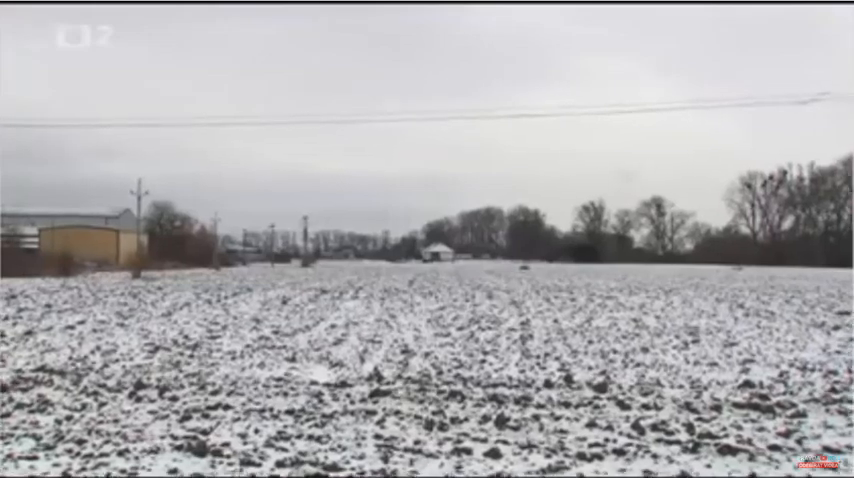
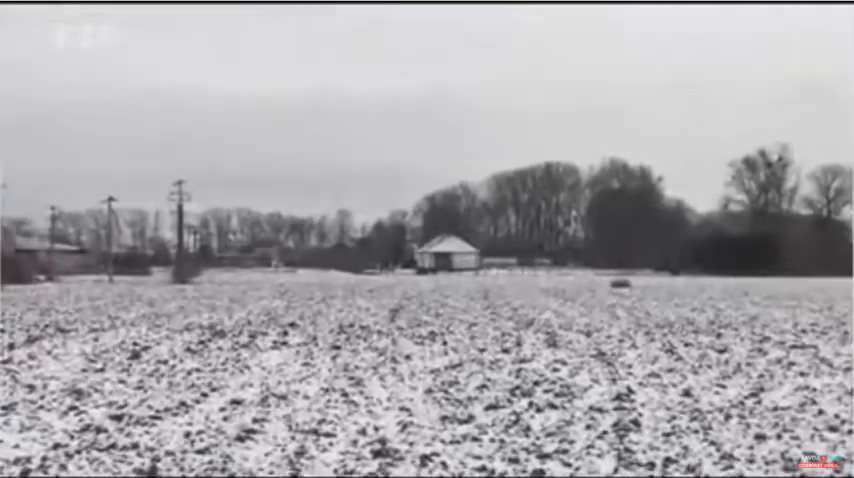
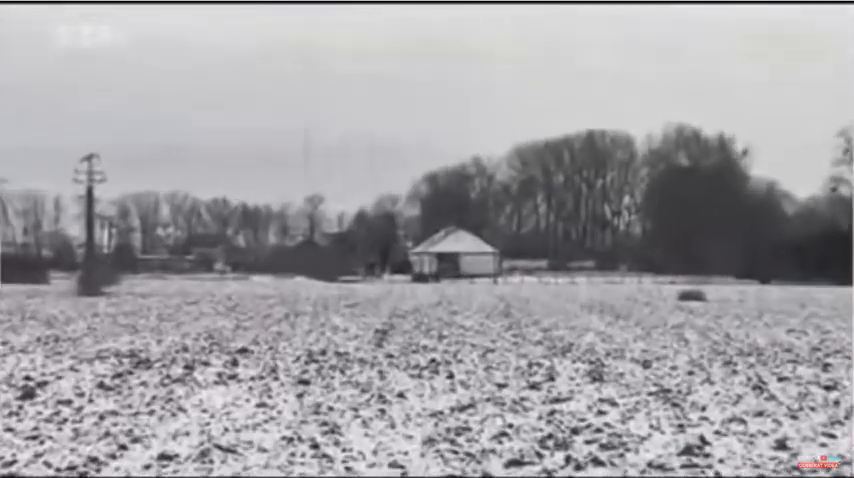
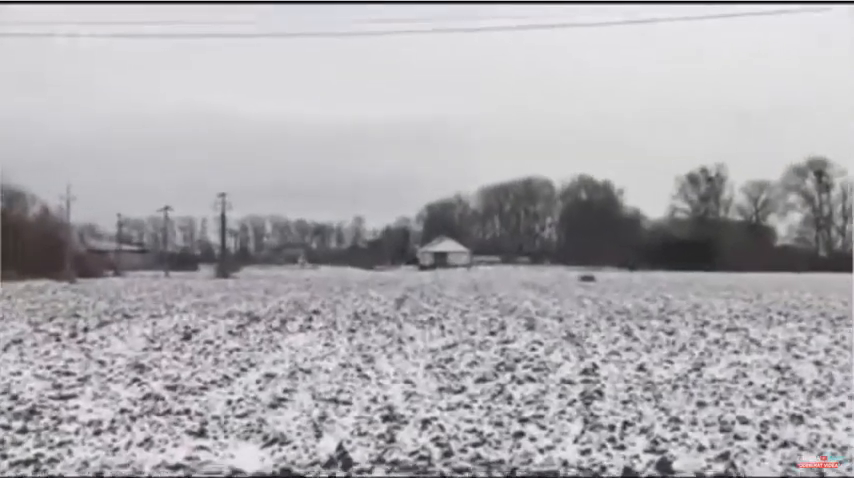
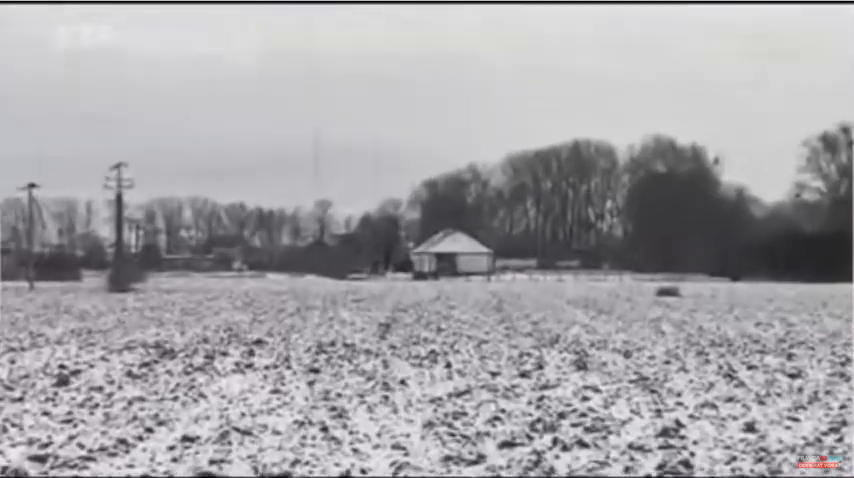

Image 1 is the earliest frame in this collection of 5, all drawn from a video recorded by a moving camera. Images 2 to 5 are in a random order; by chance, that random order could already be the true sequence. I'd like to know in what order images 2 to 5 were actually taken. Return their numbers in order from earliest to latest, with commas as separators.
4, 2, 5, 3
